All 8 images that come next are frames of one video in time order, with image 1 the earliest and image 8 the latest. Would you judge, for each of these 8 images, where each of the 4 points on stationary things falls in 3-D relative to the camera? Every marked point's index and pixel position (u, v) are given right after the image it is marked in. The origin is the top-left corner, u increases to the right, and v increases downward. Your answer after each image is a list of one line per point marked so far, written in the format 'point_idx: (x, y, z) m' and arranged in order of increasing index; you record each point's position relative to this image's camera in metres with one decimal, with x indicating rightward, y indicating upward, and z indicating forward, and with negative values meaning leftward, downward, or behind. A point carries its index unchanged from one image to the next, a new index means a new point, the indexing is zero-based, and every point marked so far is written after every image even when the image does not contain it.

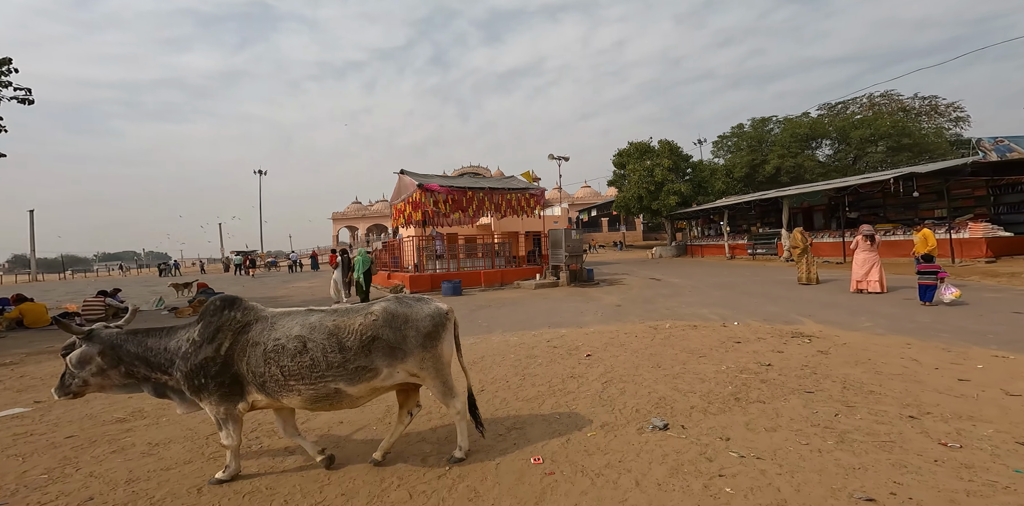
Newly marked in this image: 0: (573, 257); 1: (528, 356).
0: (+2.0, -0.1, +15.6) m
1: (+0.2, -1.2, +5.8) m
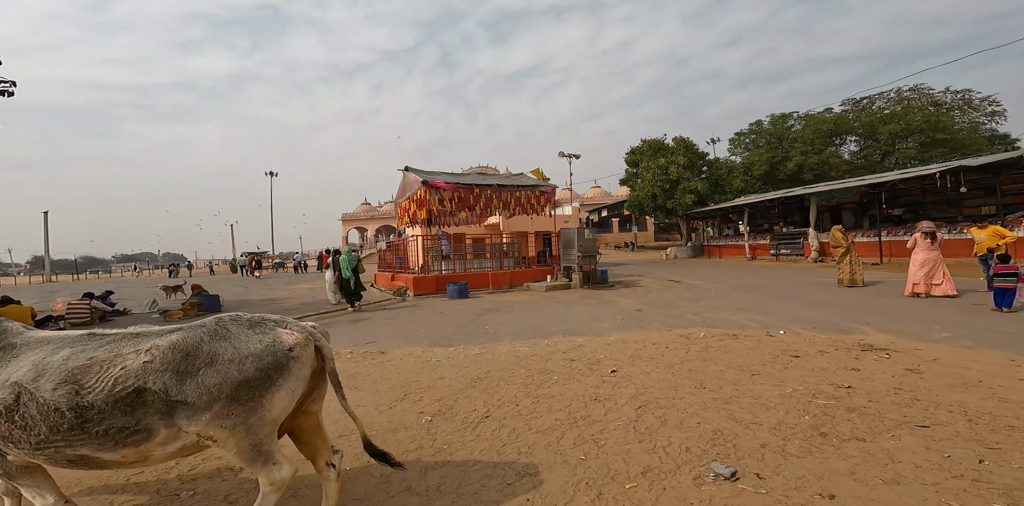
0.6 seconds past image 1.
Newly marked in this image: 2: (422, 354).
0: (+2.3, -0.1, +14.8) m
1: (+0.3, -1.2, +5.0) m
2: (-1.2, -1.4, +6.8) m
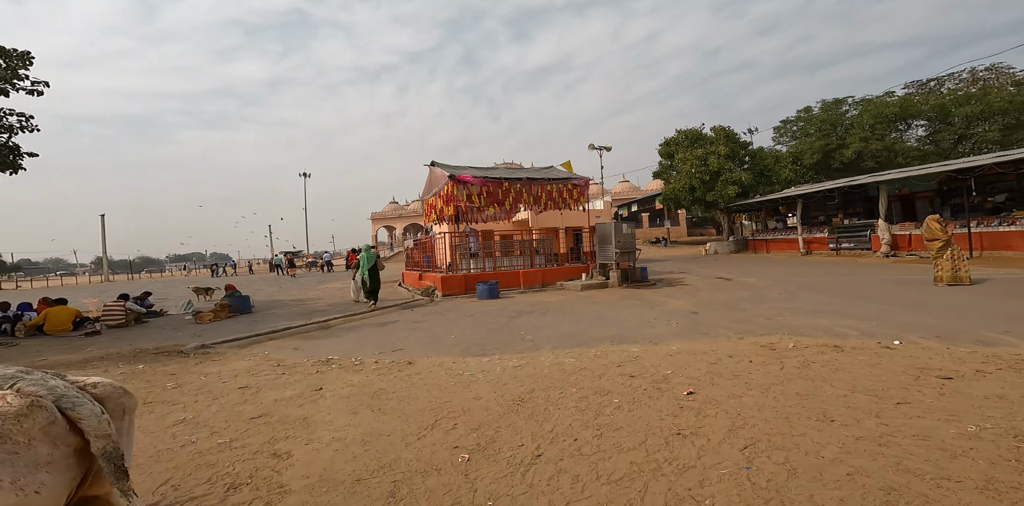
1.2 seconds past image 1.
0: (+3.3, 0.0, +13.8) m
1: (+0.7, -1.2, +4.2) m
2: (-0.7, -1.4, +6.1) m
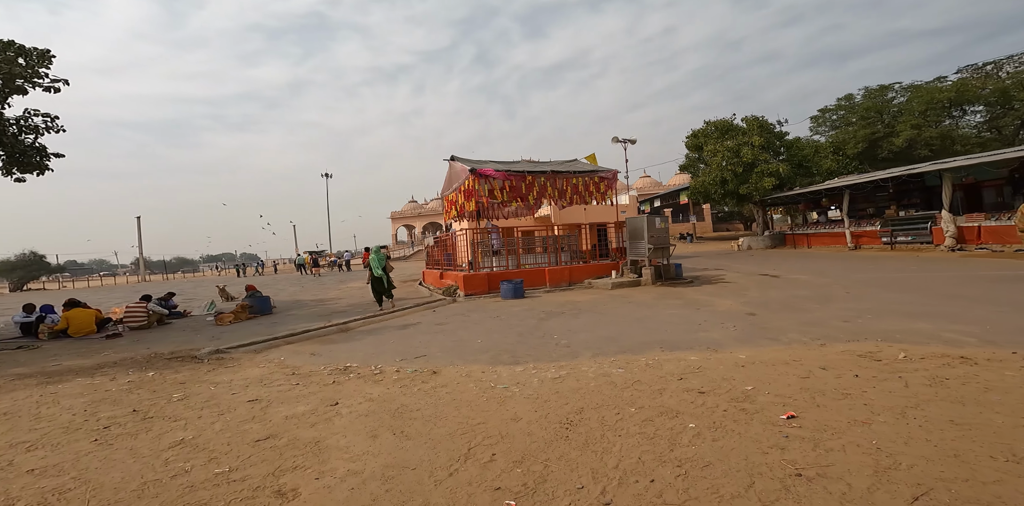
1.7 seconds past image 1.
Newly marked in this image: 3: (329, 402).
0: (+4.0, +0.1, +13.0) m
1: (+1.1, -1.1, +3.4) m
2: (-0.3, -1.4, +5.4) m
3: (-1.8, -1.5, +4.9) m
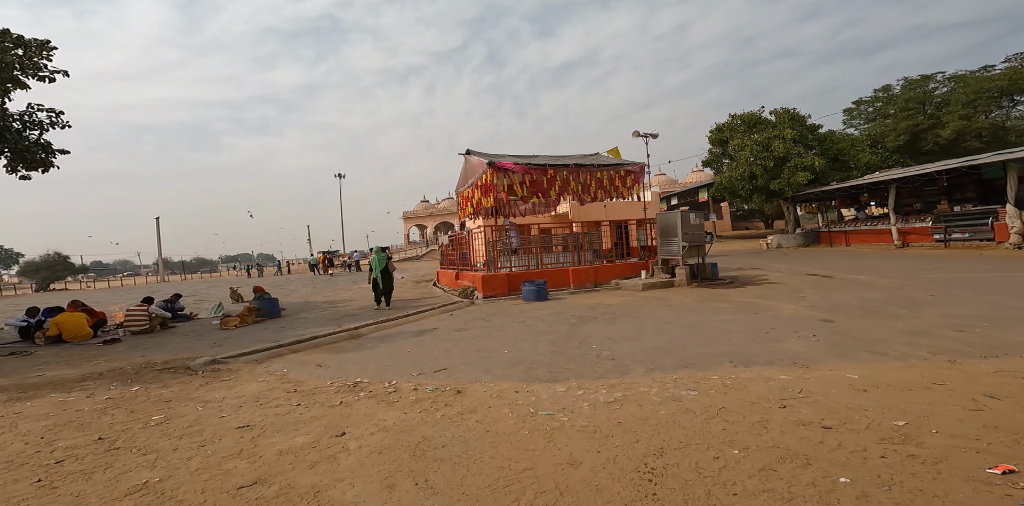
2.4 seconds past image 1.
0: (+4.5, +0.1, +12.0) m
1: (+1.4, -1.1, +2.5) m
2: (+0.1, -1.3, +4.5) m
3: (-1.5, -1.5, +4.1) m
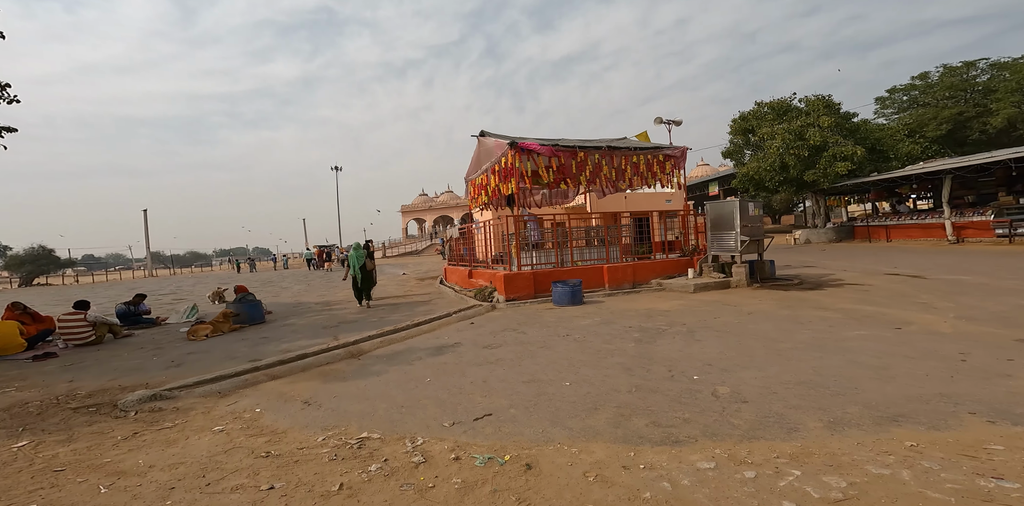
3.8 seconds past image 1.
0: (+5.1, +0.2, +10.2) m
1: (+2.1, -1.1, +0.7) m
2: (+0.7, -1.3, +2.6) m
3: (-0.8, -1.4, +2.2) m
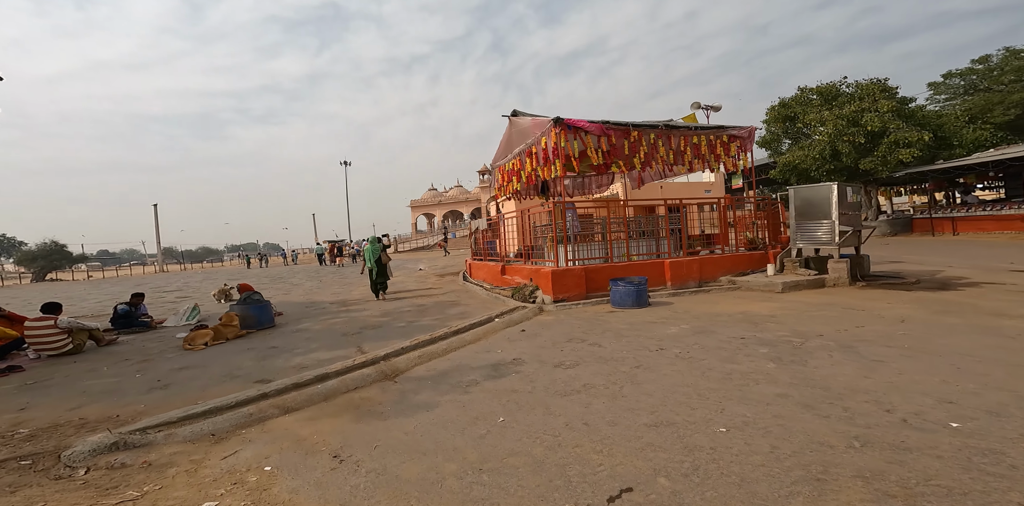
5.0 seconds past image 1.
0: (+6.0, +0.3, +8.6) m
1: (+2.9, -1.0, -0.9) m
2: (+1.6, -1.2, +1.1) m
3: (0.0, -1.4, +0.7) m
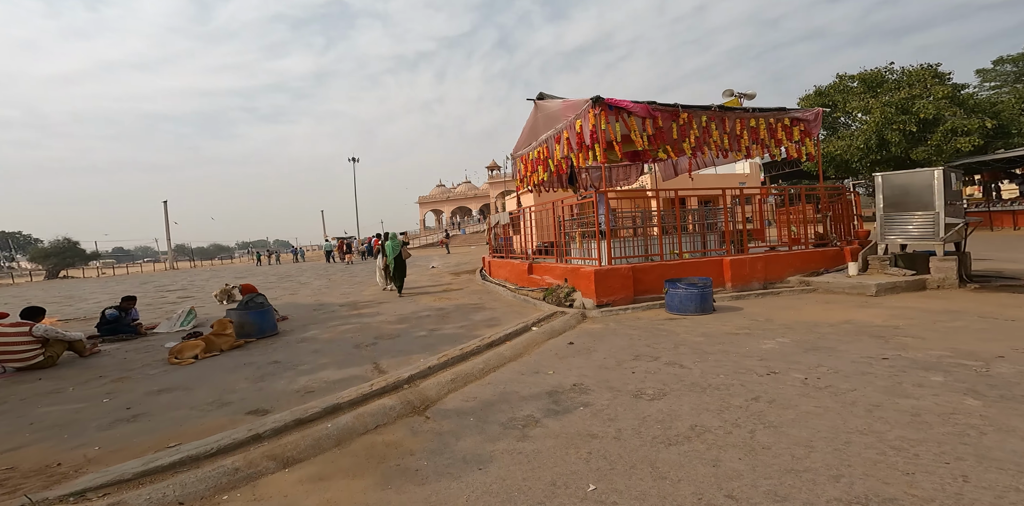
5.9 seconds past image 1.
0: (+6.6, +0.4, +7.2) m
1: (+3.3, -1.0, -2.2) m
2: (+2.1, -1.2, -0.2) m
3: (+0.5, -1.3, -0.6) m
